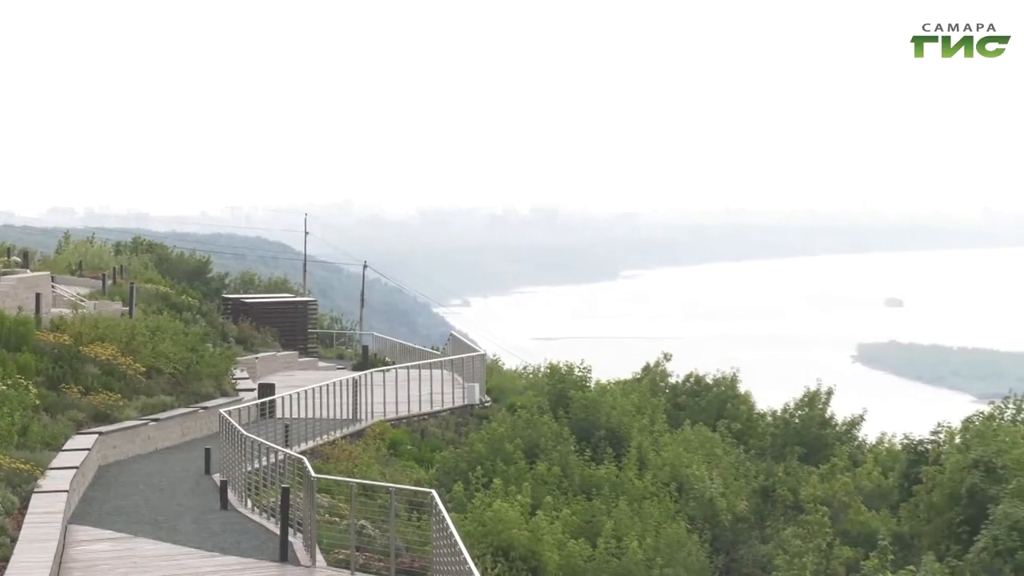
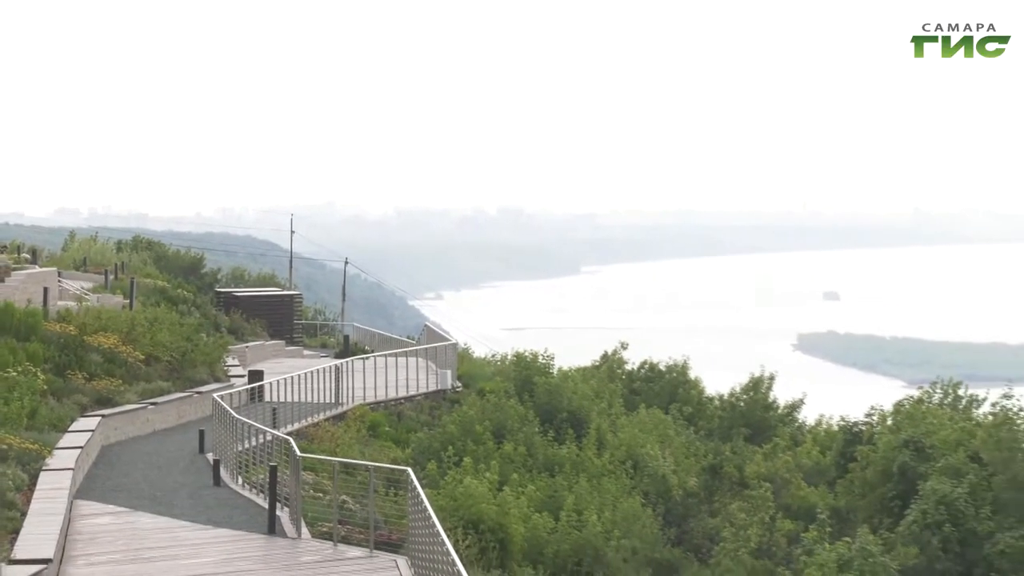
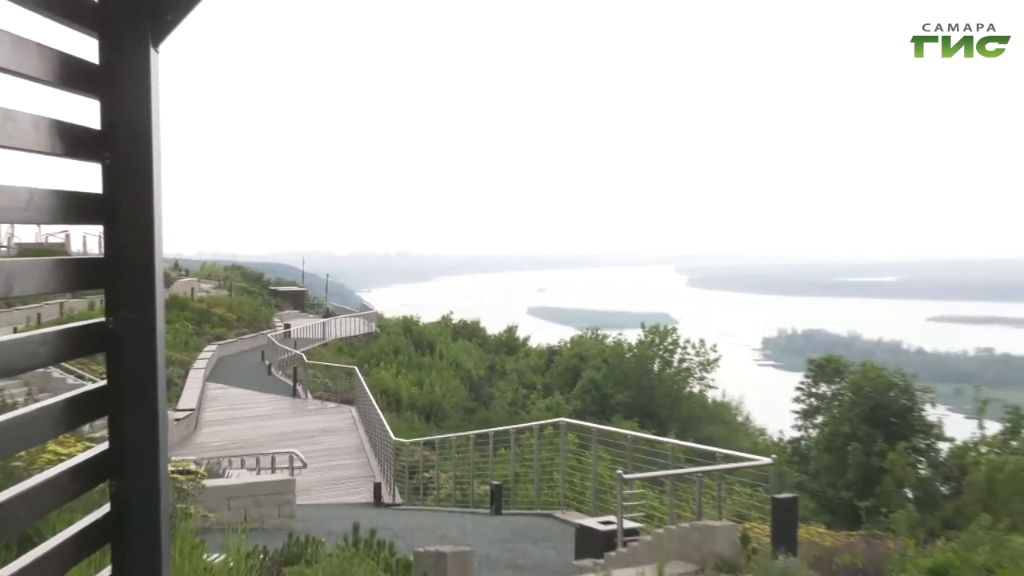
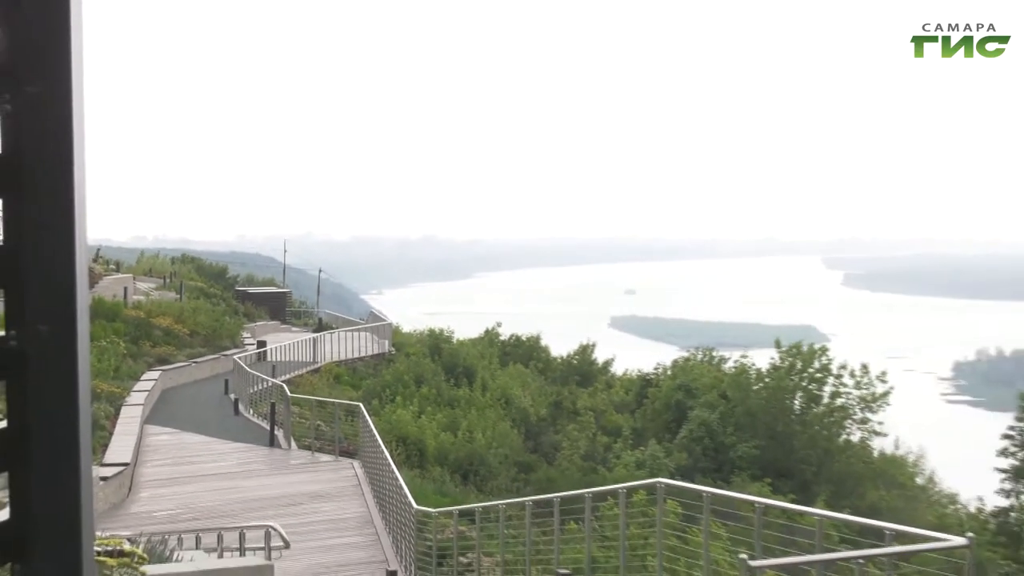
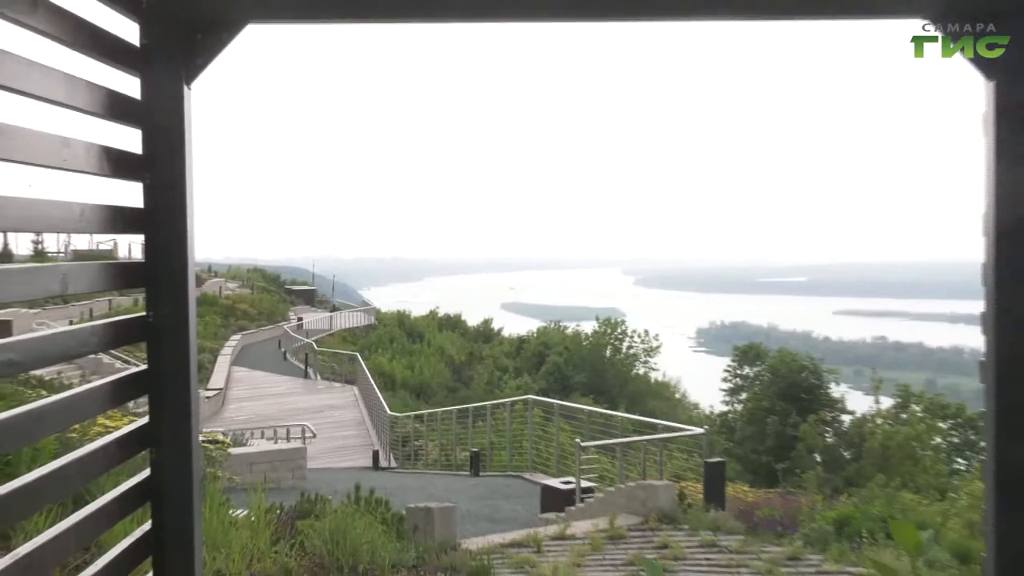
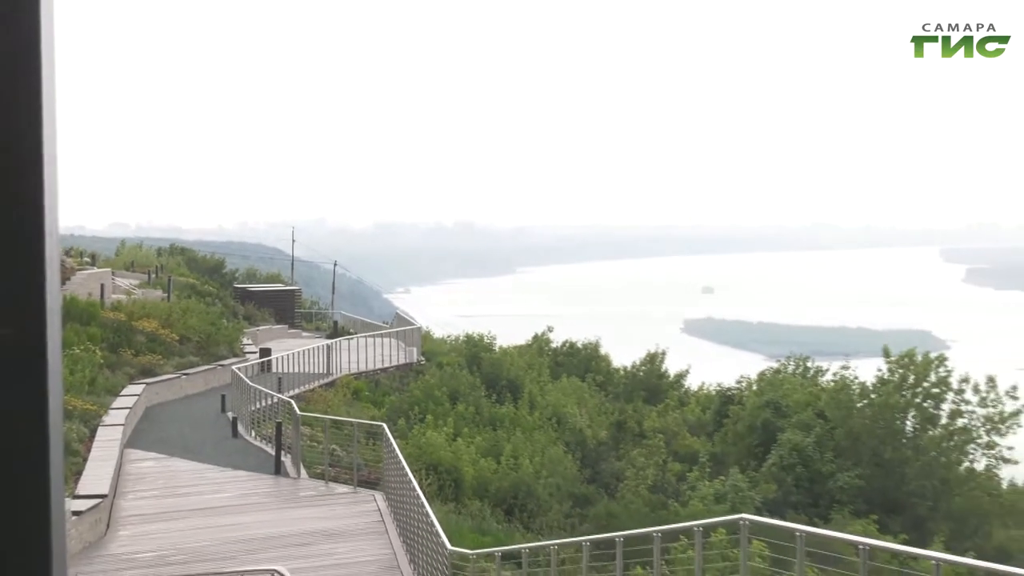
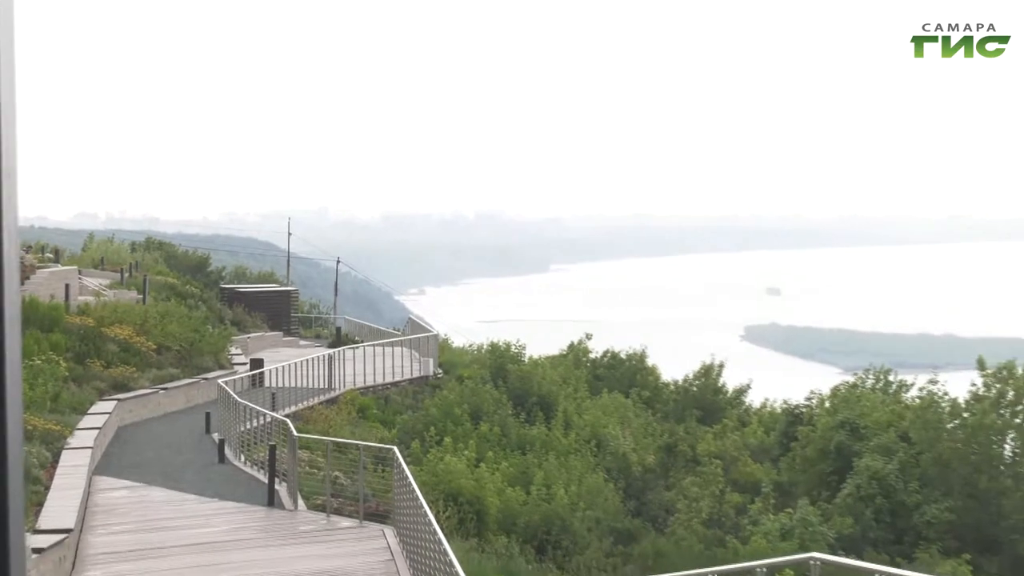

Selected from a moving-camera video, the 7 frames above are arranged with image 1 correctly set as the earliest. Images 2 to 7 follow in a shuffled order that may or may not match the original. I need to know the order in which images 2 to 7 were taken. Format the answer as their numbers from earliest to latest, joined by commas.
2, 7, 6, 4, 3, 5
